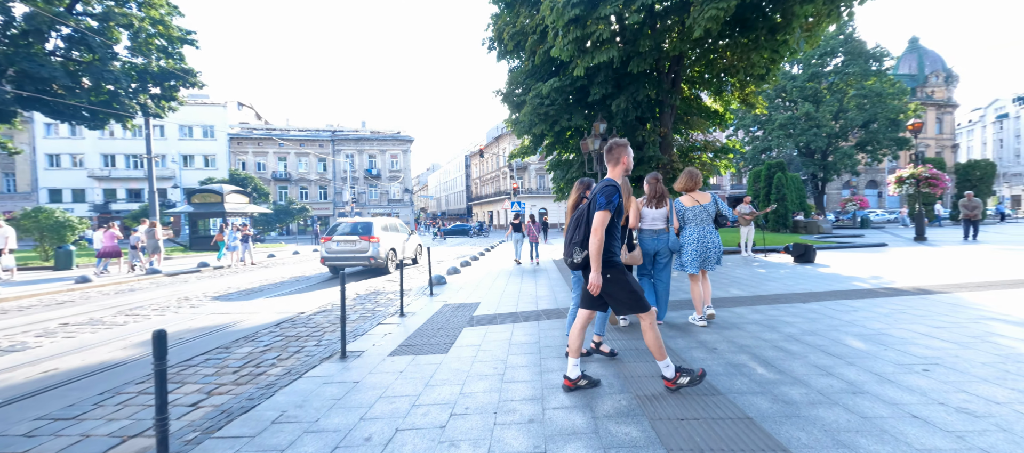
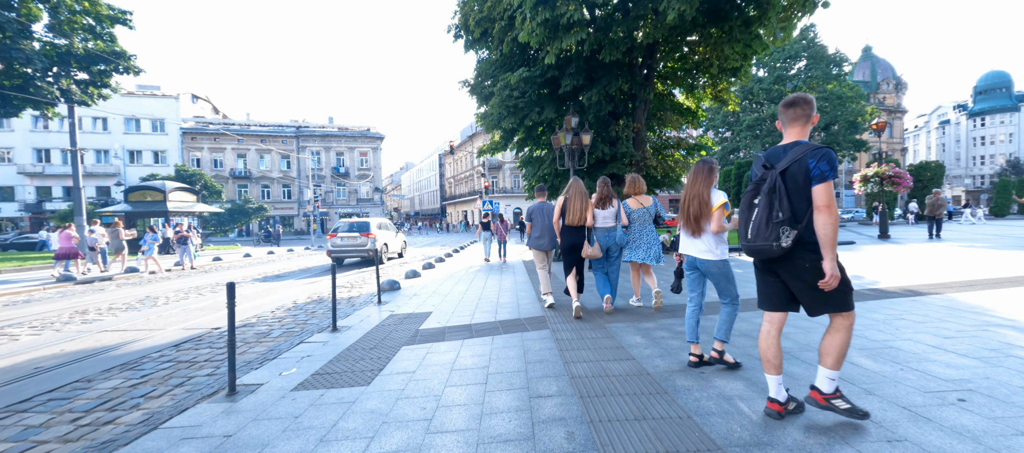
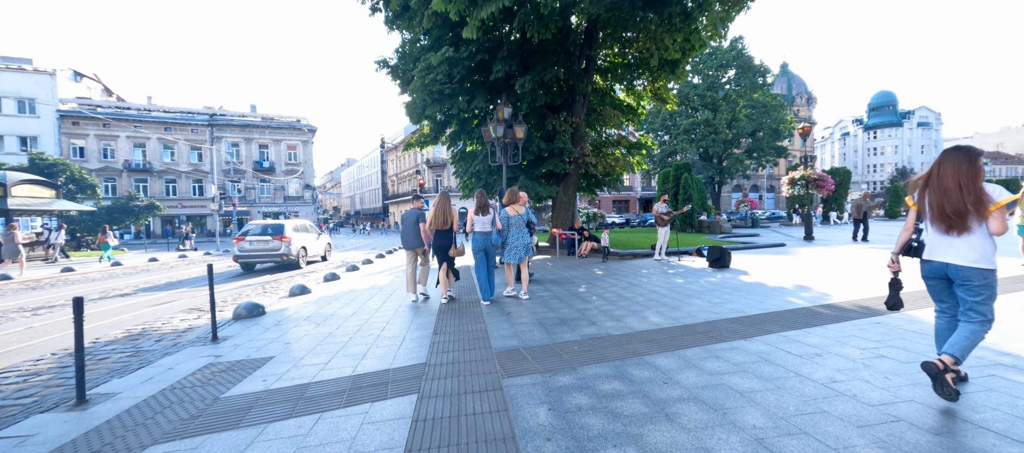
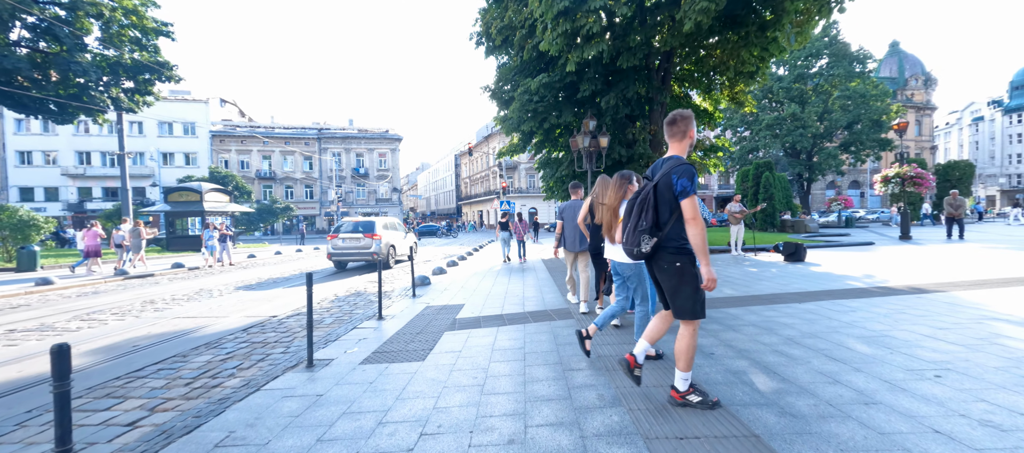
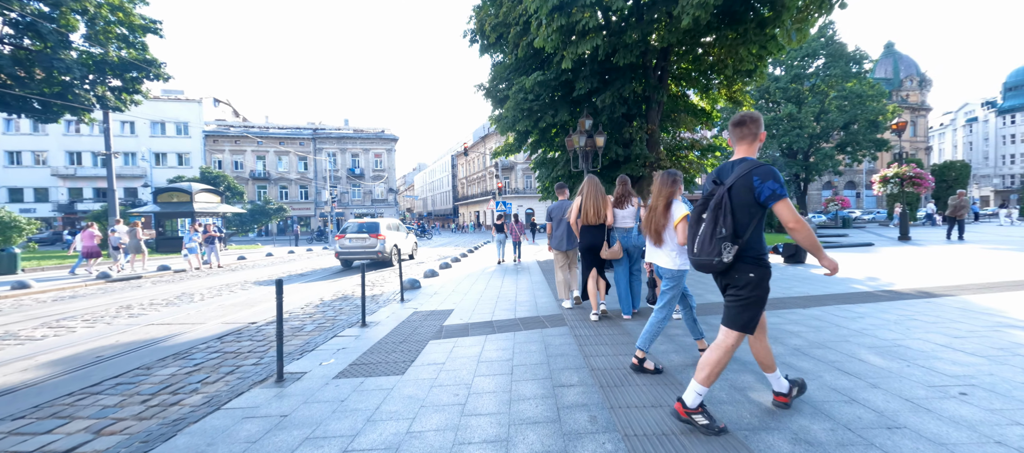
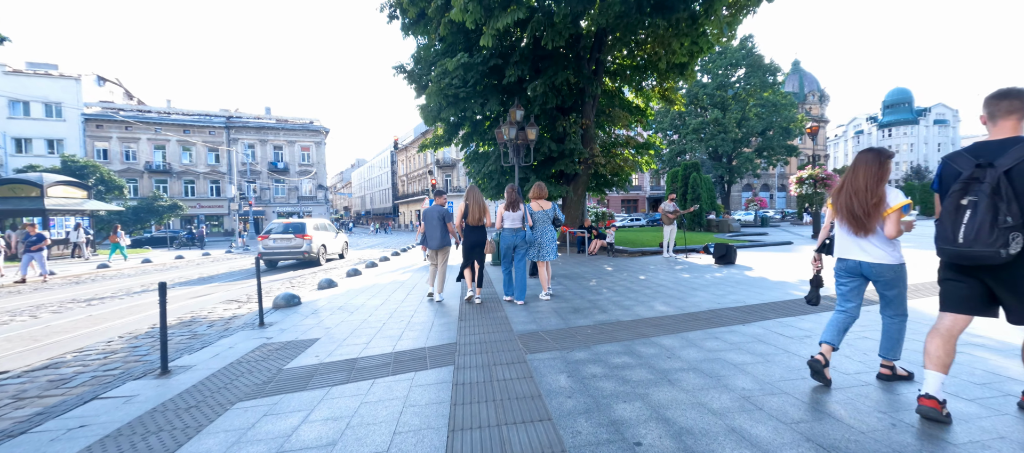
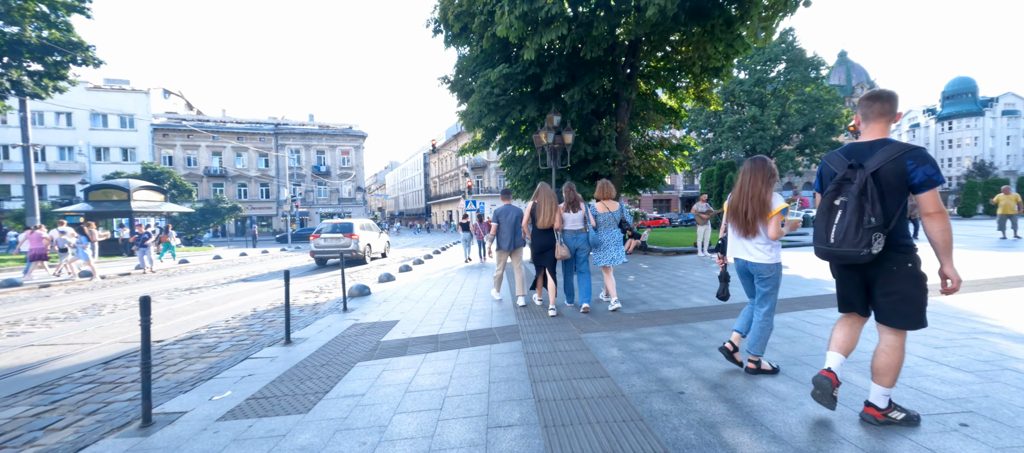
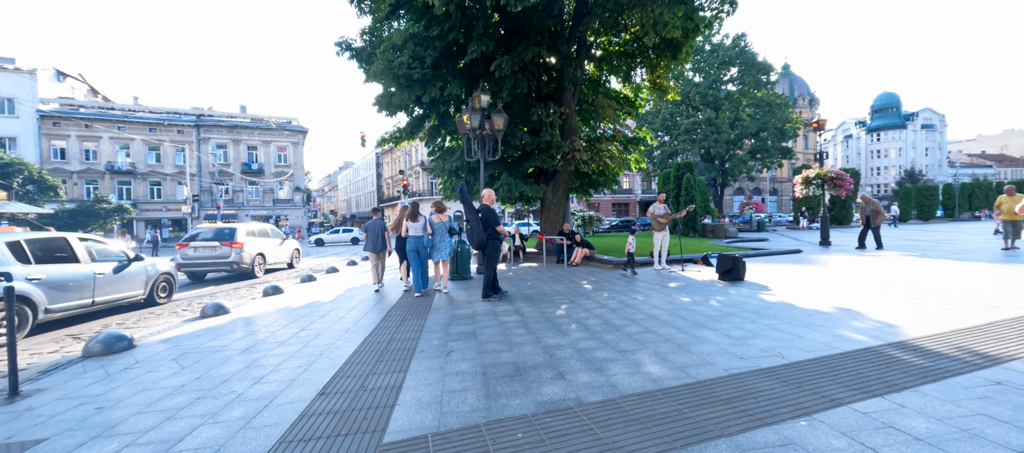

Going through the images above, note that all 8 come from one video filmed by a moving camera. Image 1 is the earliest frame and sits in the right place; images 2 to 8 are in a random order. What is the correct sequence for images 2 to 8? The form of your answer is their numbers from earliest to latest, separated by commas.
4, 5, 2, 7, 6, 3, 8
